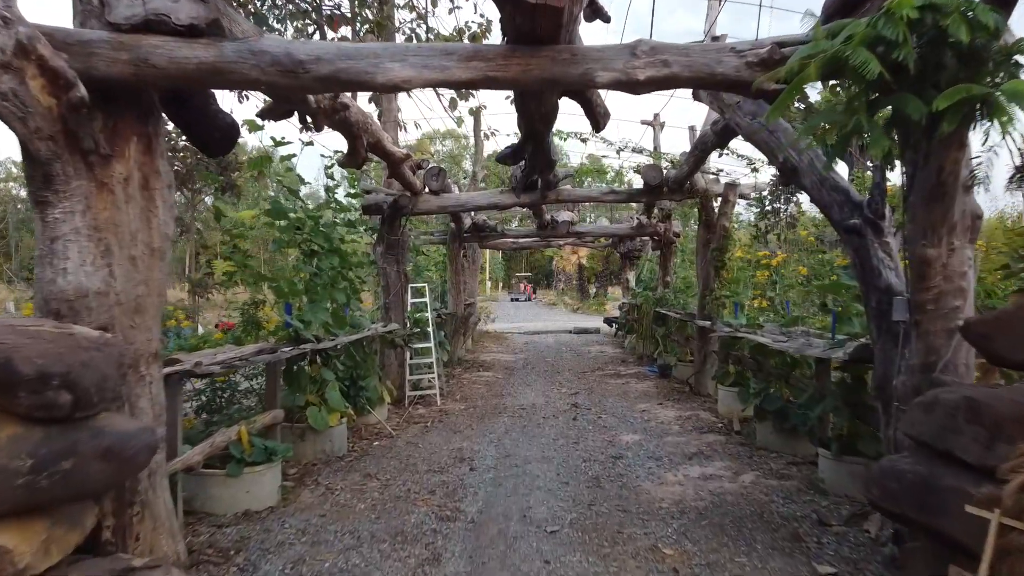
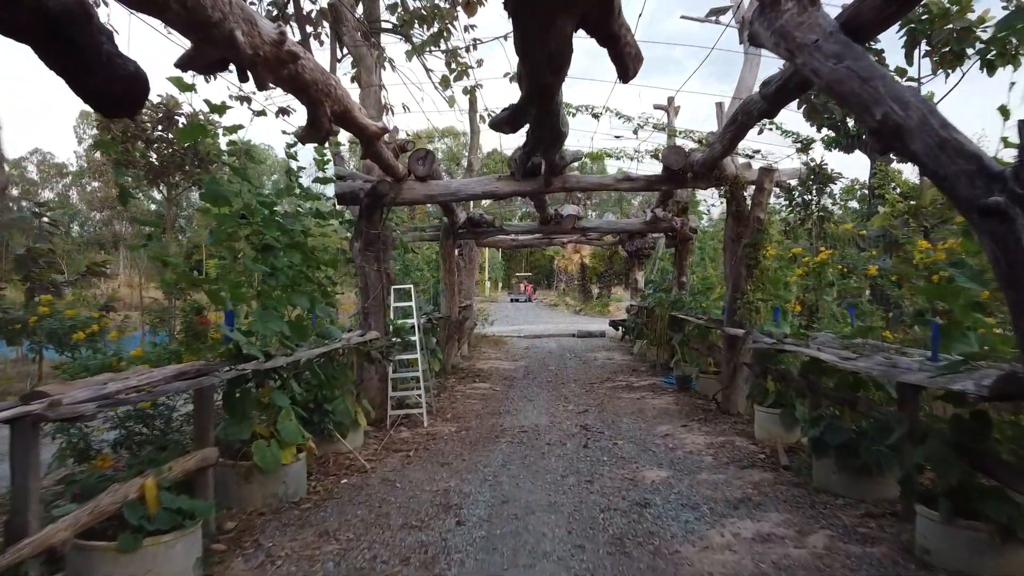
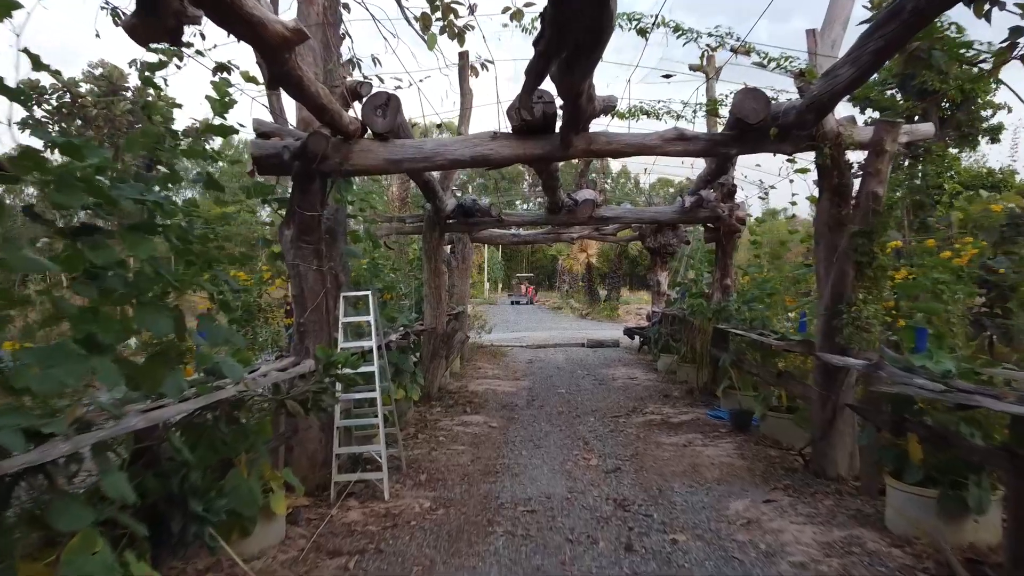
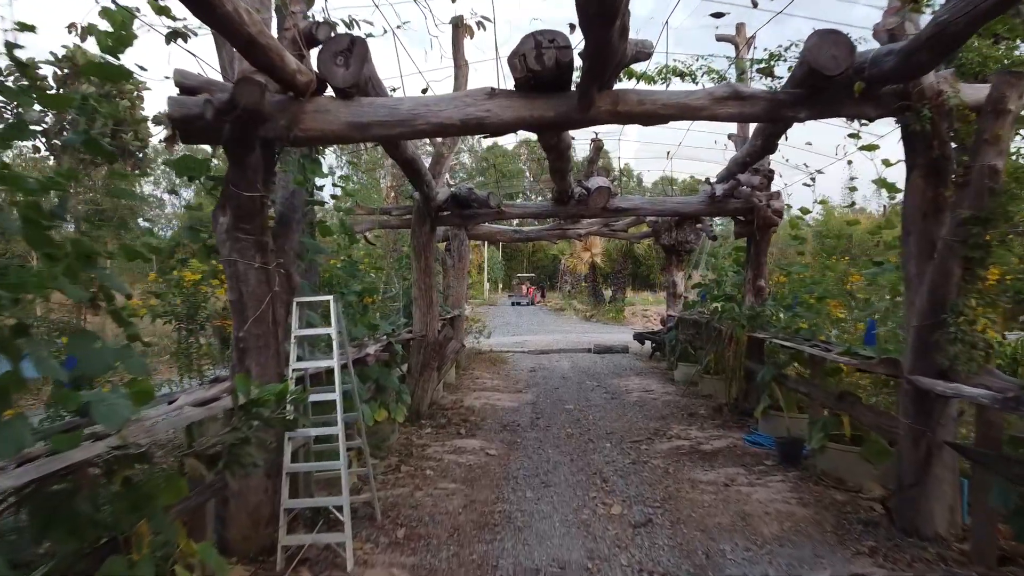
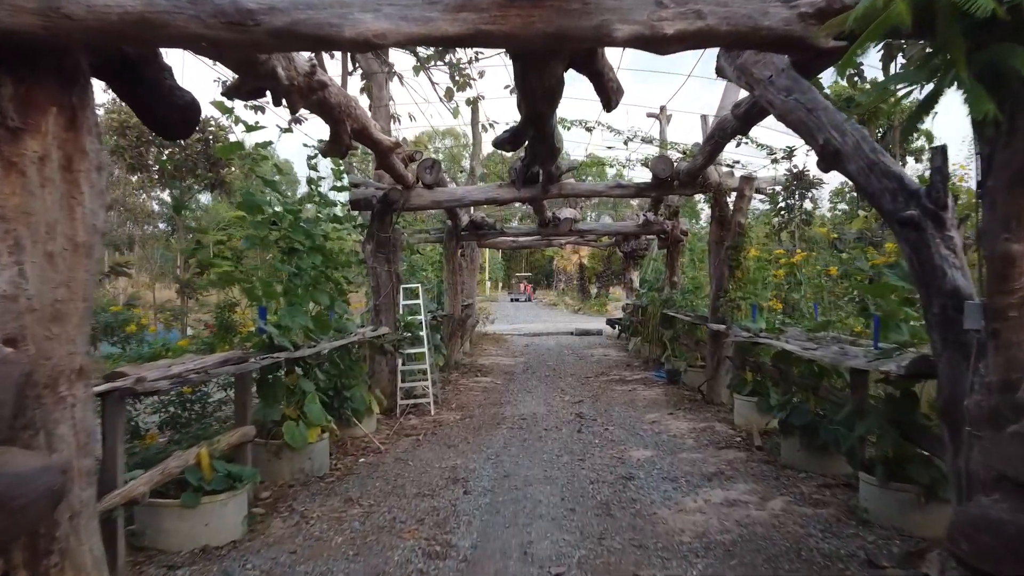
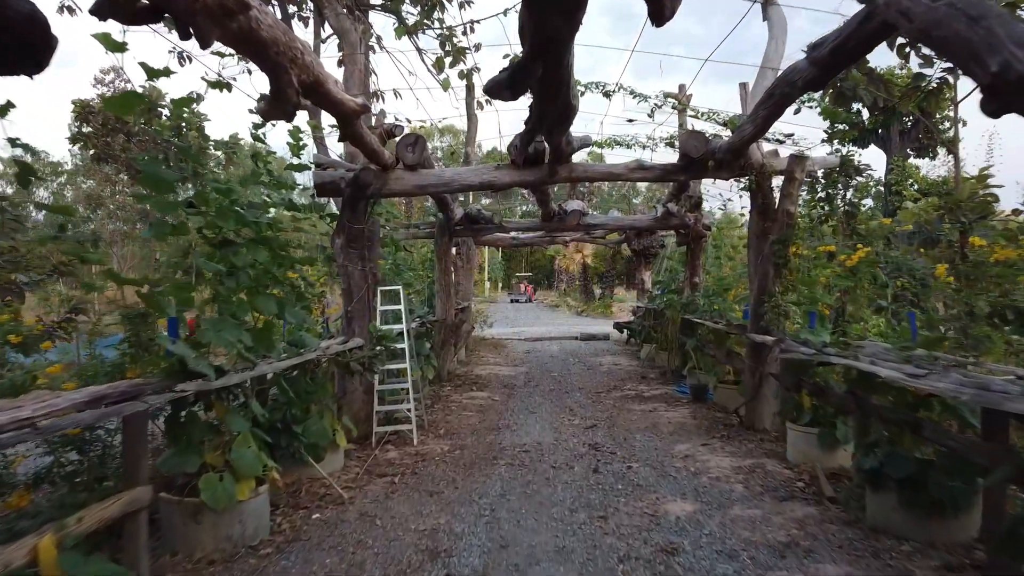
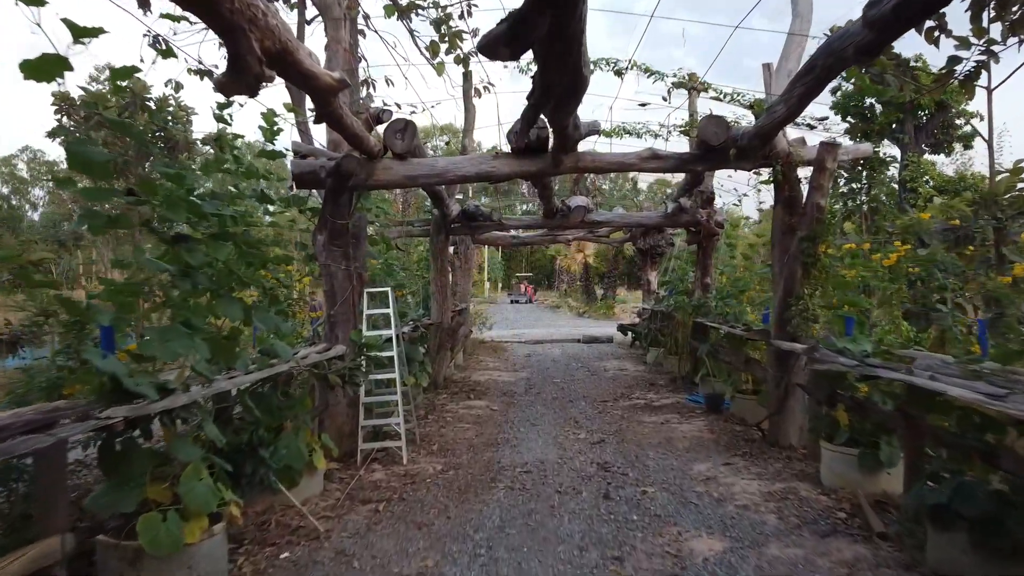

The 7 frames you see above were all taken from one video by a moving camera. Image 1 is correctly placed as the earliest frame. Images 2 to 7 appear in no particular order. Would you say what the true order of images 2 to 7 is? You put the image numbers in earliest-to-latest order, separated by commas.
5, 2, 6, 7, 3, 4
